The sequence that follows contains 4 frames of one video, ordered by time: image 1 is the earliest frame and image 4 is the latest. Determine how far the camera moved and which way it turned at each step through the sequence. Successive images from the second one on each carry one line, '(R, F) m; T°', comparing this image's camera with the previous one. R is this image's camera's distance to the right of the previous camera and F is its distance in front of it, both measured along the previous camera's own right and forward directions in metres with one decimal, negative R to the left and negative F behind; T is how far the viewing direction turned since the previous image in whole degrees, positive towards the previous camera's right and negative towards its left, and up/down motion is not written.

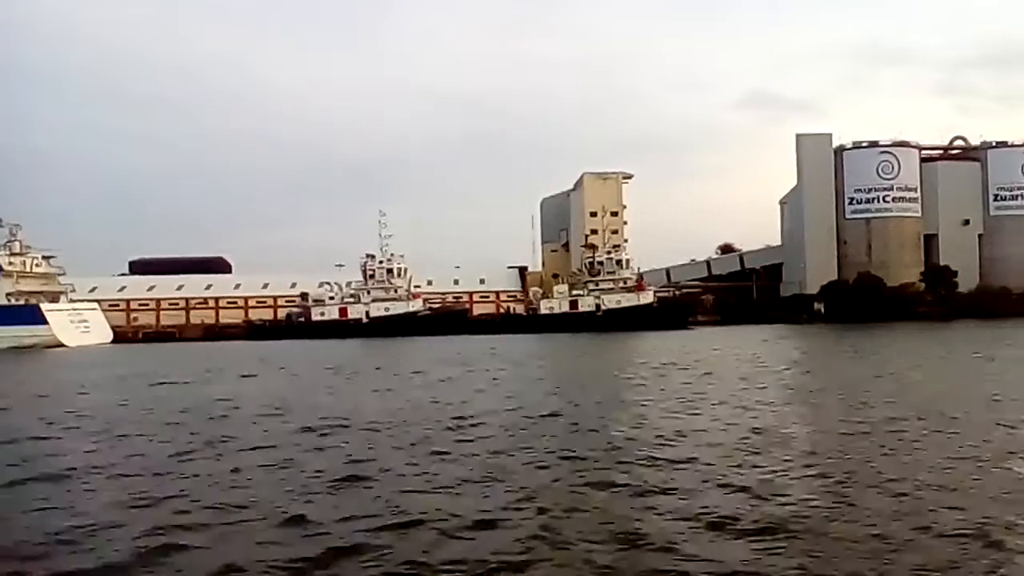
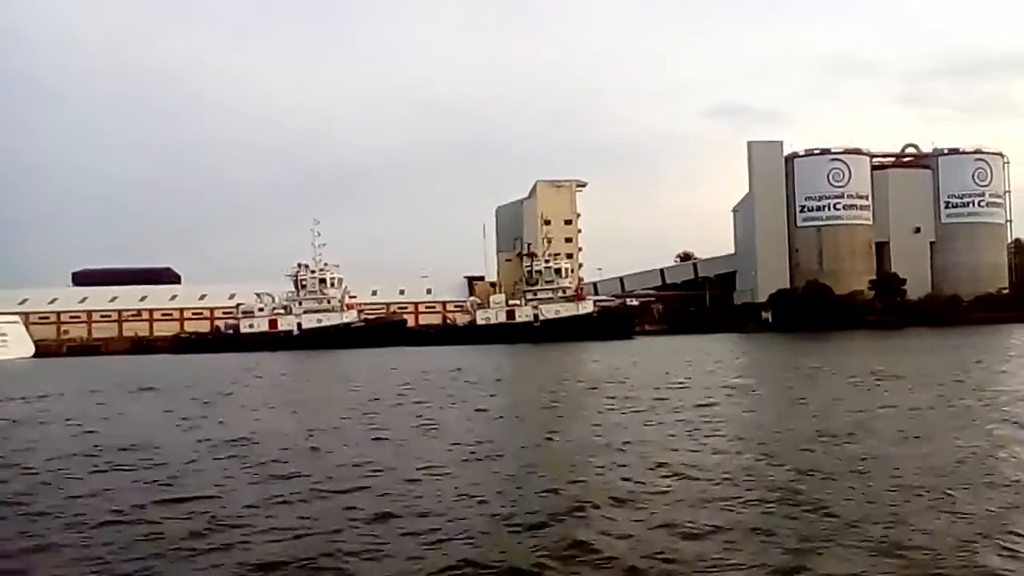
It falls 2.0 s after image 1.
(+0.8, +0.7) m; +2°
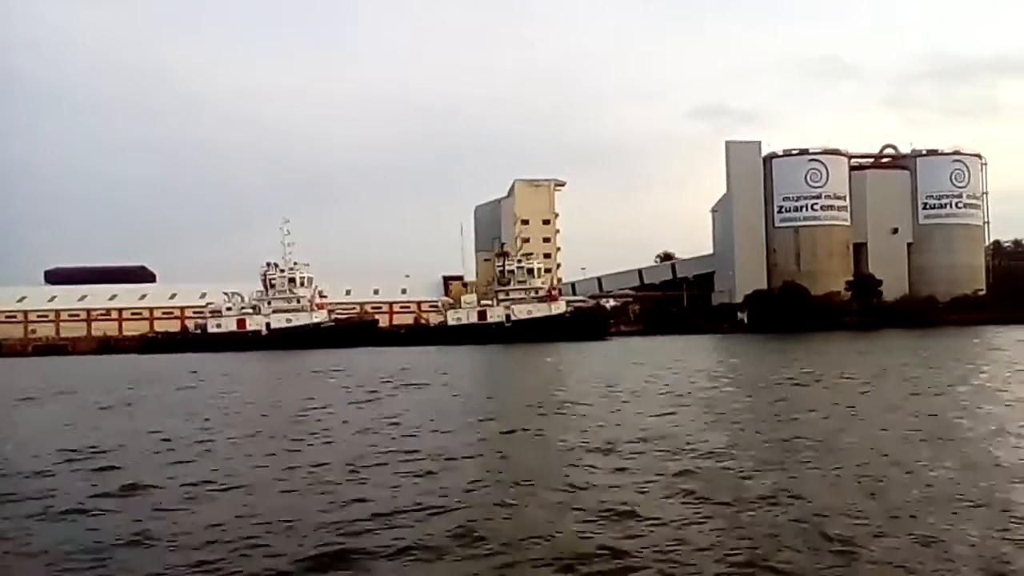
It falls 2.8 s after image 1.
(+0.3, +0.3) m; +1°
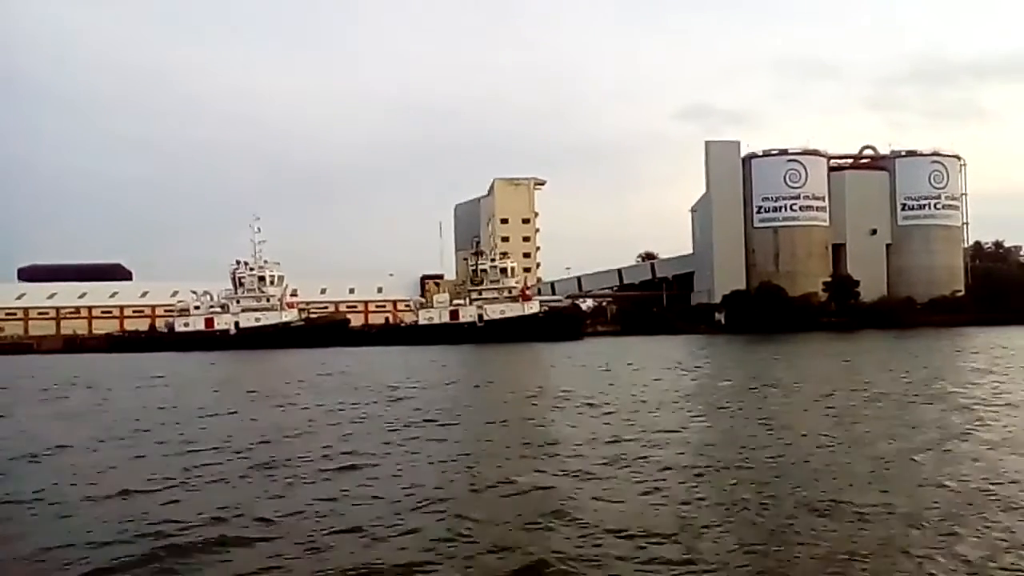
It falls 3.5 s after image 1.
(+0.3, +0.3) m; +1°
